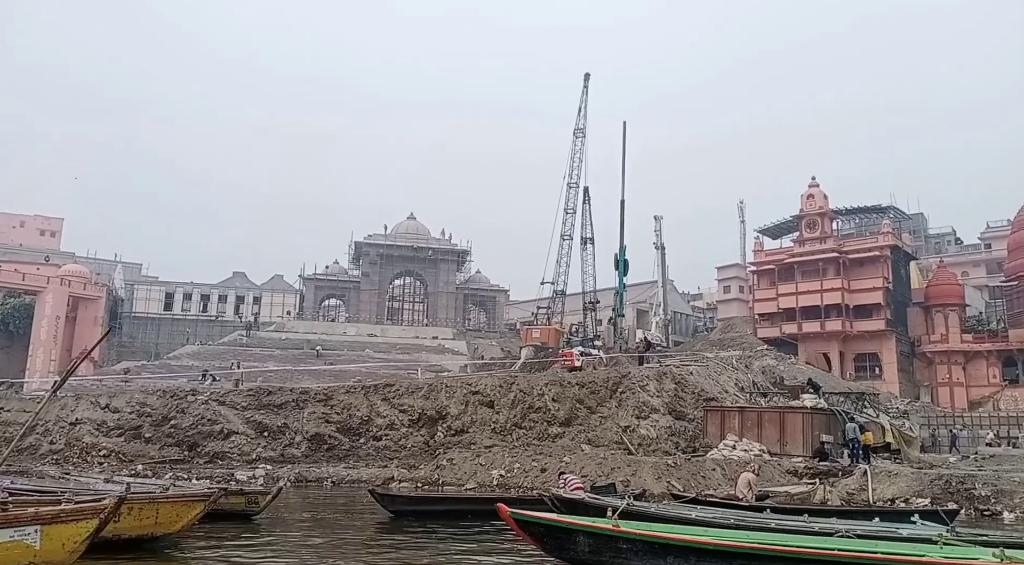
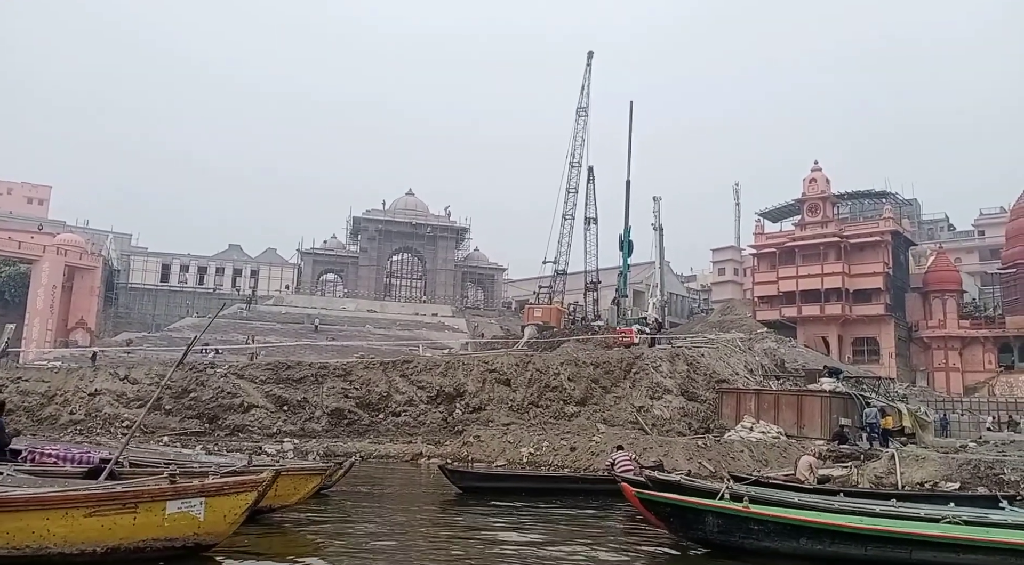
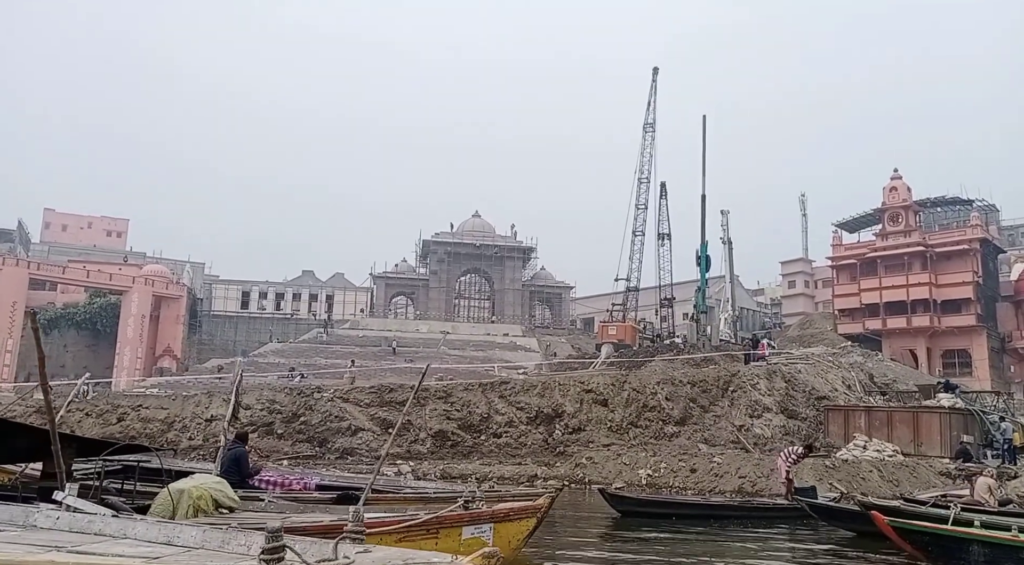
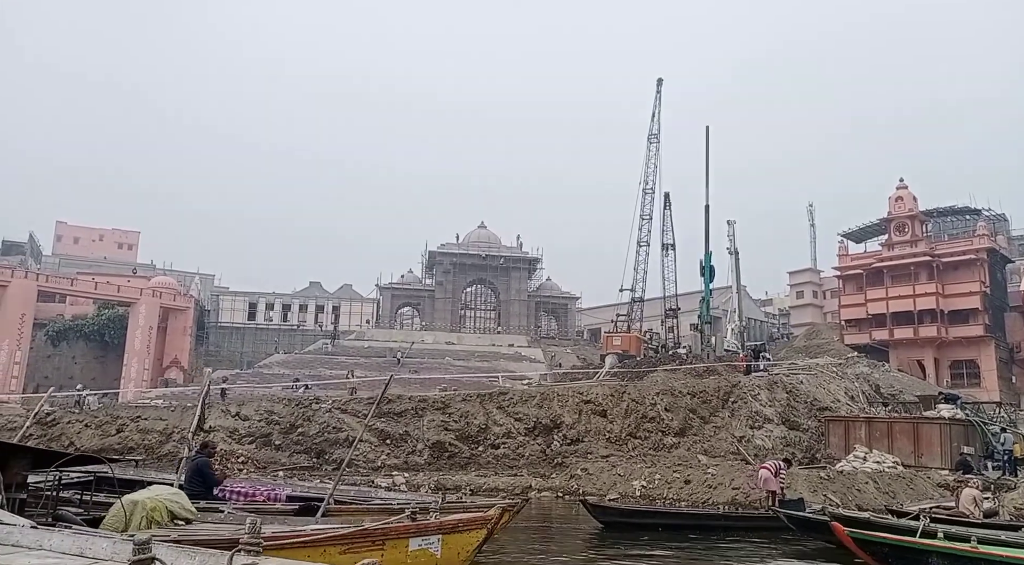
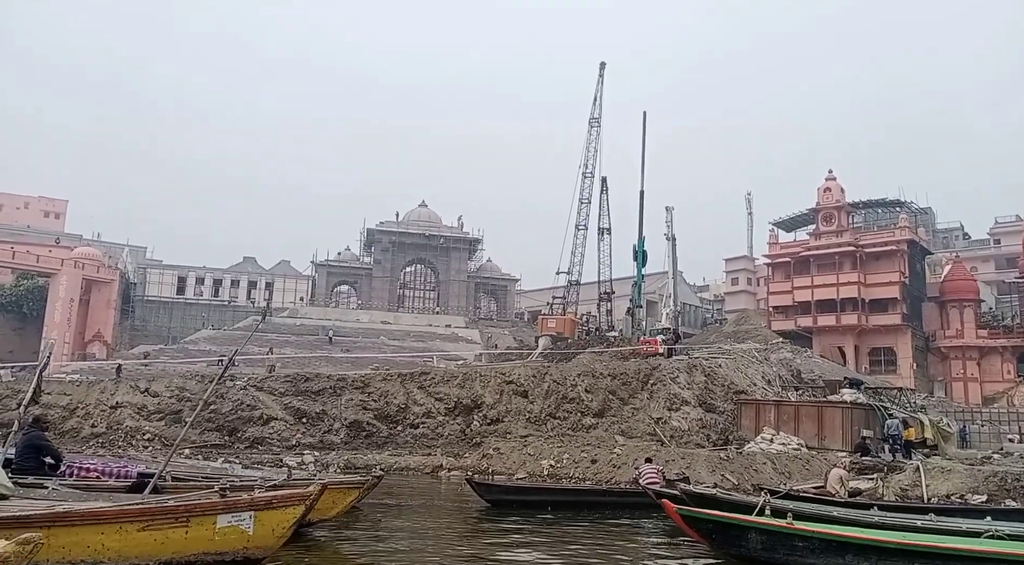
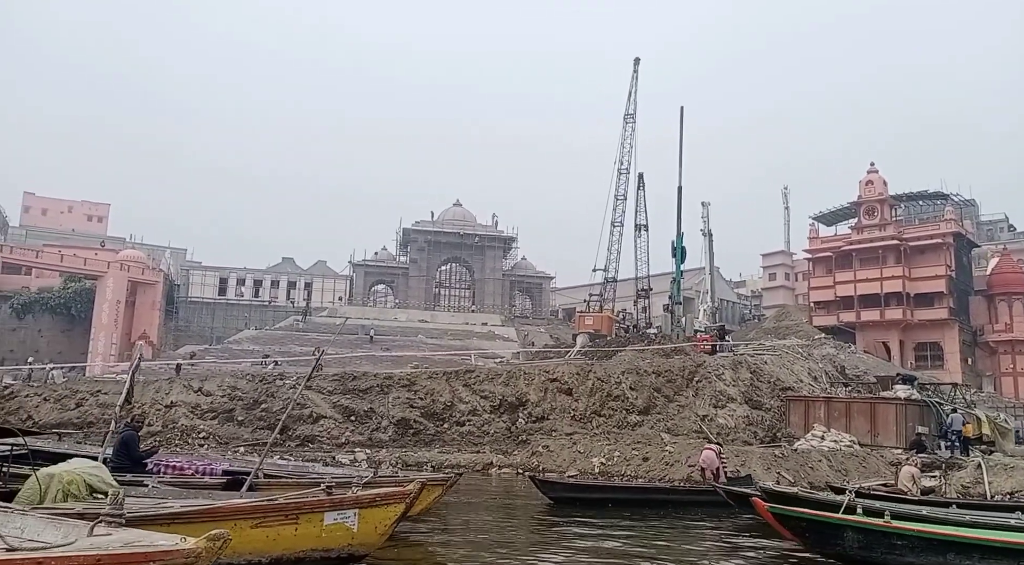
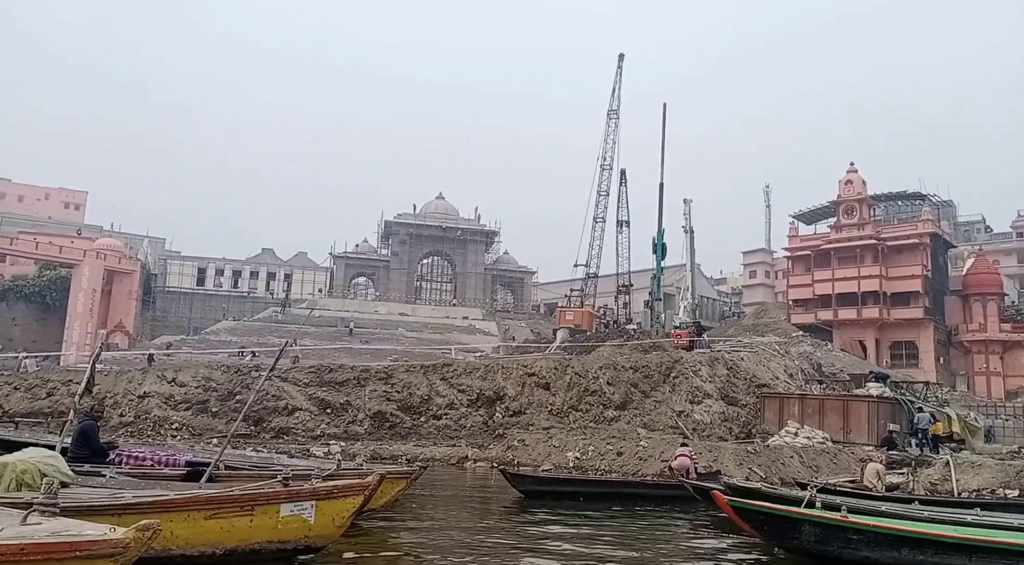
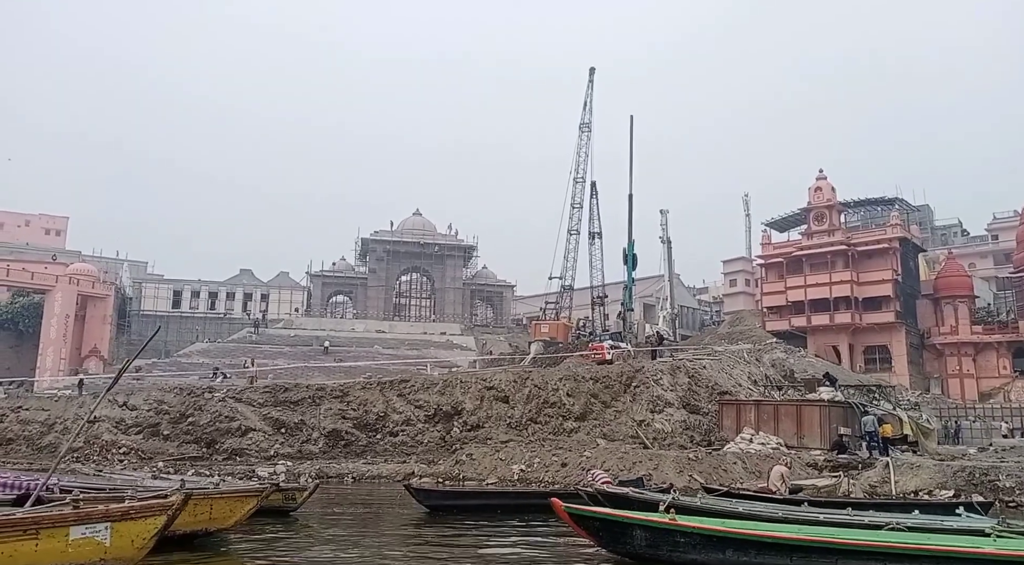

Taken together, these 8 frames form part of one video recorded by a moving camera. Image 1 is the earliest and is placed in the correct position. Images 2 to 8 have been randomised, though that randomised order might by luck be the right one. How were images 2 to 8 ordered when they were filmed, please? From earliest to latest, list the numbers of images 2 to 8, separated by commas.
8, 2, 5, 7, 6, 4, 3
